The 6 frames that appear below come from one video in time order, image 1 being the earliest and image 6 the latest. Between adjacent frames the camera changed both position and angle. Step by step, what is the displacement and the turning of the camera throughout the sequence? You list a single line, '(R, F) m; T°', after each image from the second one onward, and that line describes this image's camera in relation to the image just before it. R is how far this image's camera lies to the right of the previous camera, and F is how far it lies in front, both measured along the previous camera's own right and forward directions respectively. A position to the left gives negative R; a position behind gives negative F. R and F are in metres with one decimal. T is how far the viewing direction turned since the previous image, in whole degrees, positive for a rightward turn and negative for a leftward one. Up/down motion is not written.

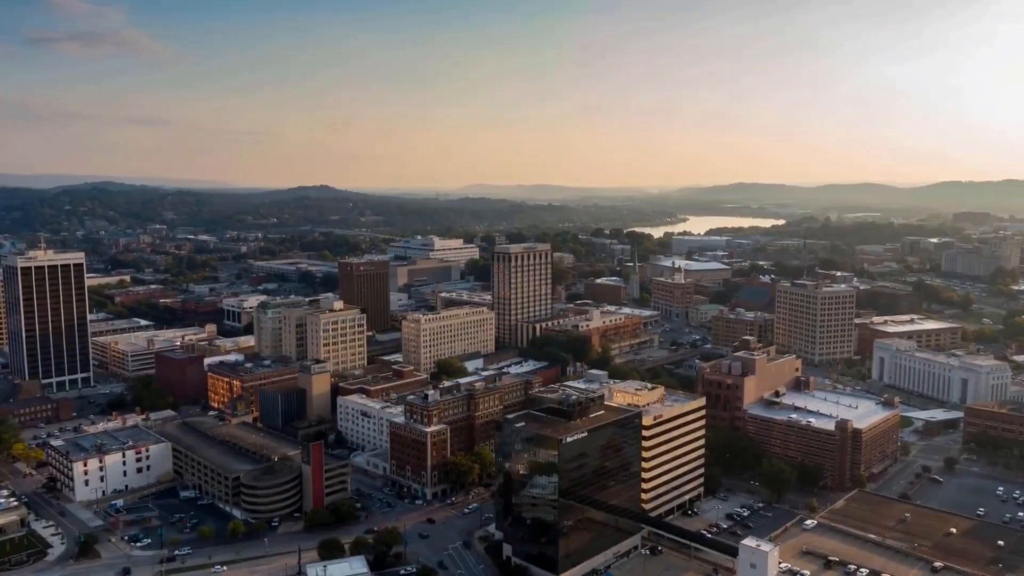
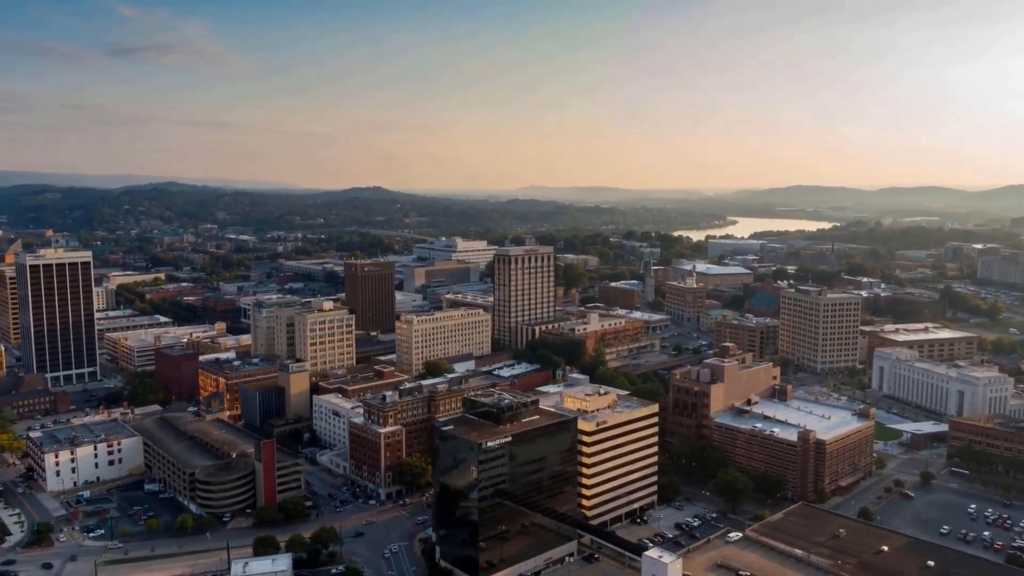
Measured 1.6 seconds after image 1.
(+4.5, +0.2) m; -4°
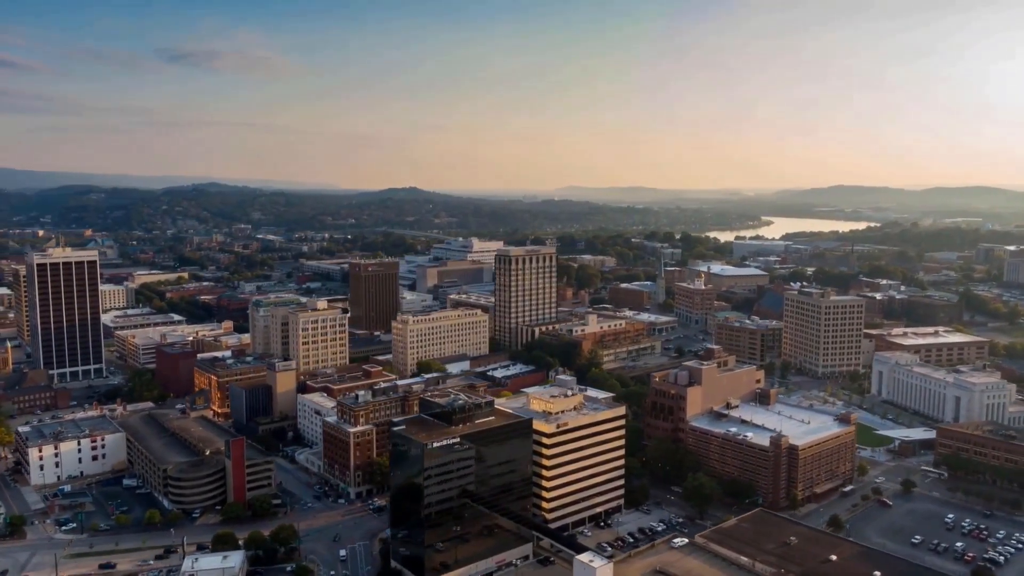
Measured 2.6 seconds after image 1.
(+3.1, +0.2) m; -3°
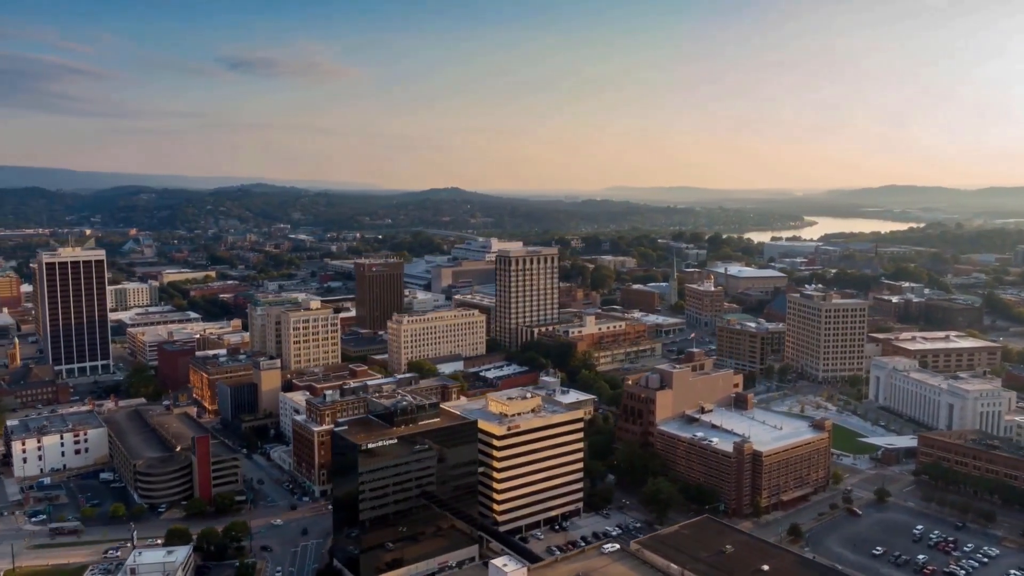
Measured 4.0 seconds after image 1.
(+3.7, +0.2) m; -3°
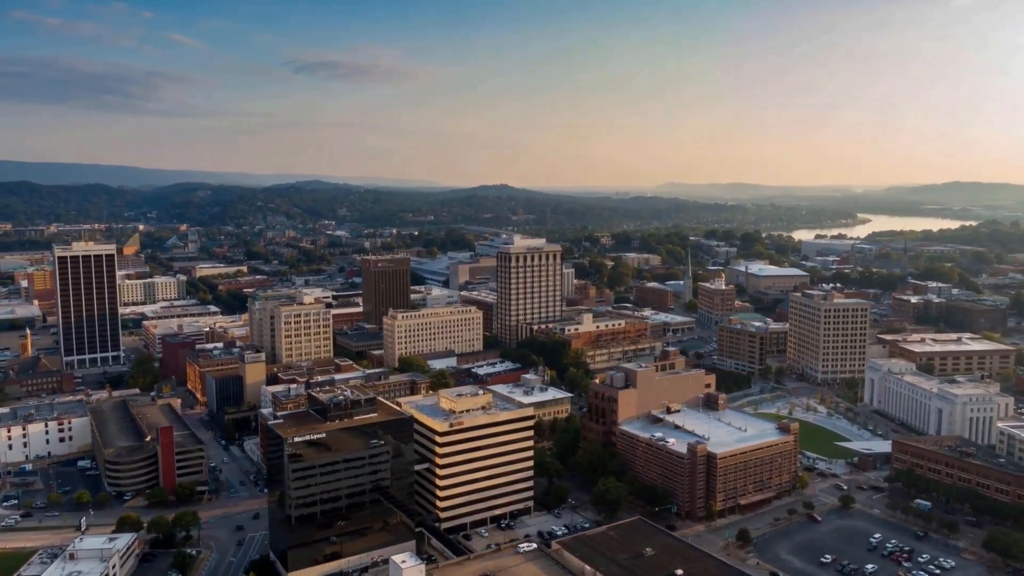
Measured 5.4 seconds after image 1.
(+4.3, +0.3) m; -4°
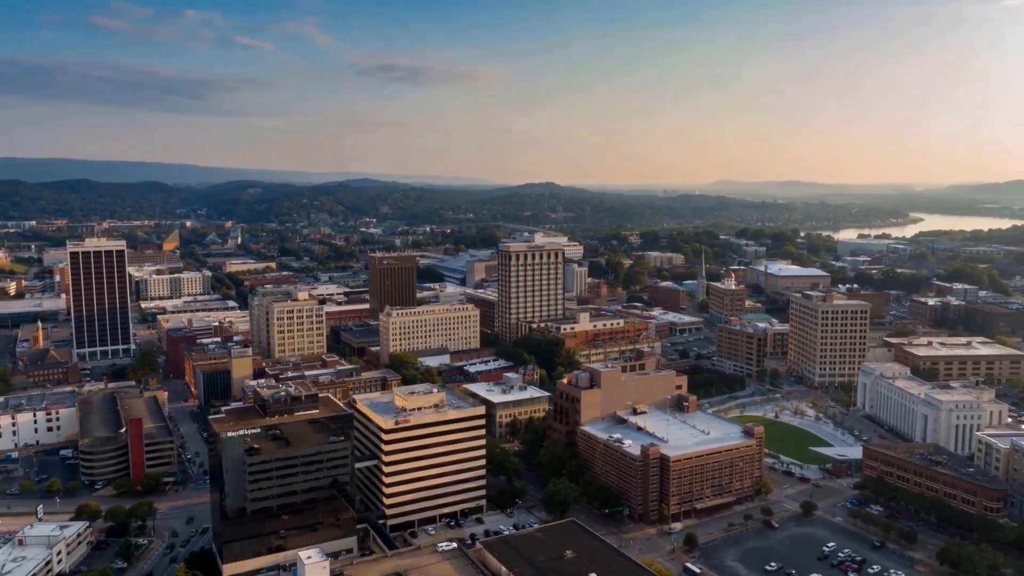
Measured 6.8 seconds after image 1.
(+4.1, +0.3) m; -4°
